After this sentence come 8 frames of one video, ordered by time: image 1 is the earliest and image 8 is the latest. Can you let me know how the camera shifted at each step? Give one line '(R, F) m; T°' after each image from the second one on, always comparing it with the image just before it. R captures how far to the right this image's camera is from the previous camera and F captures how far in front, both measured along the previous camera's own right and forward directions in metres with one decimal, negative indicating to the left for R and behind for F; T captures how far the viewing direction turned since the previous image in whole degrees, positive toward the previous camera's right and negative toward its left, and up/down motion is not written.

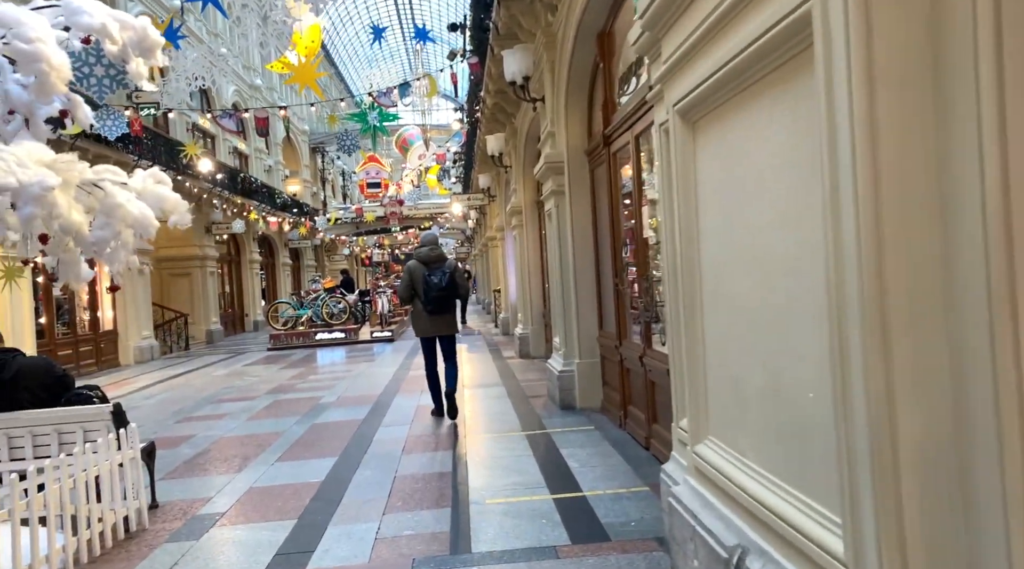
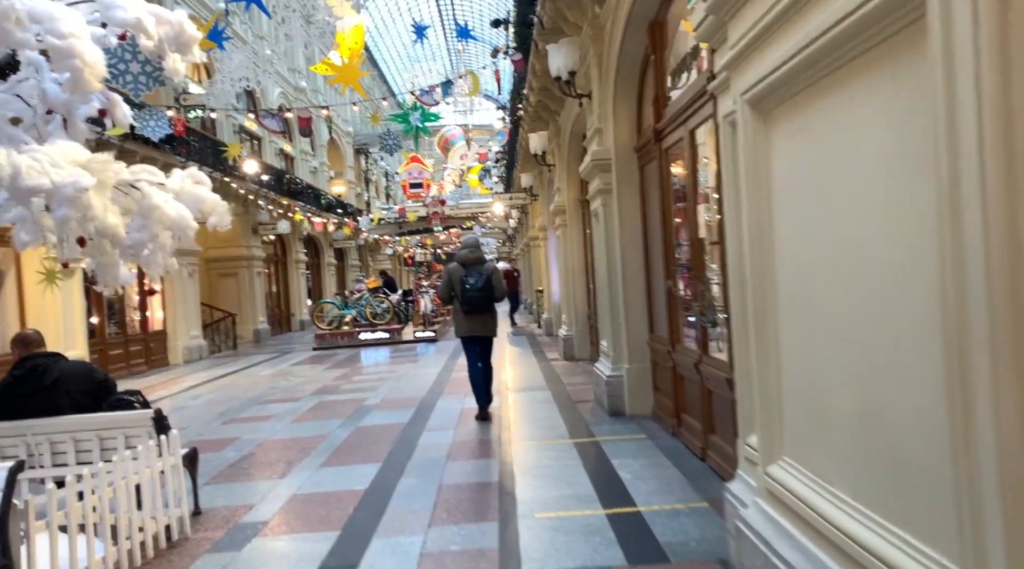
(0.0, +0.2) m; -3°
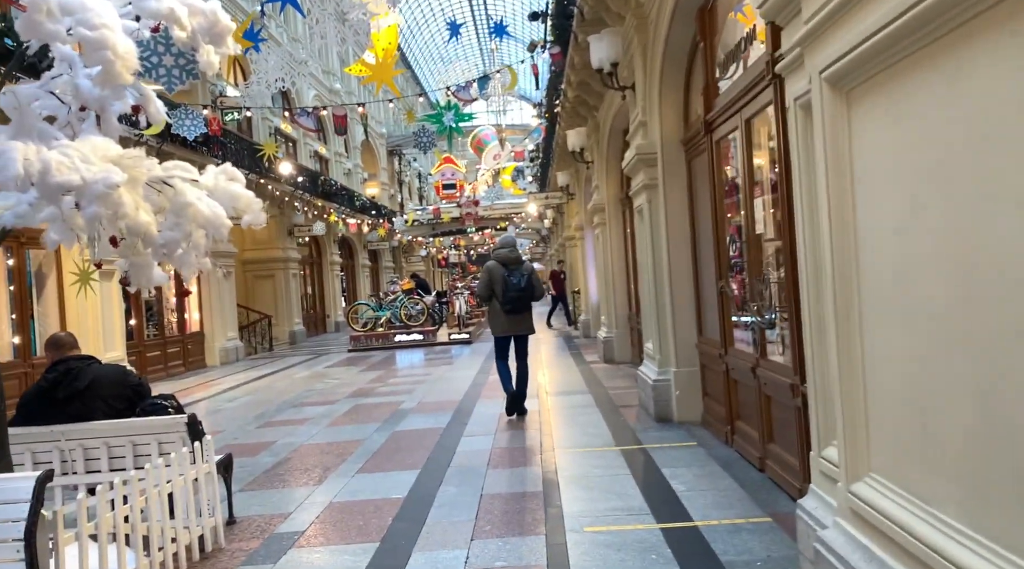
(-0.1, +0.2) m; -2°
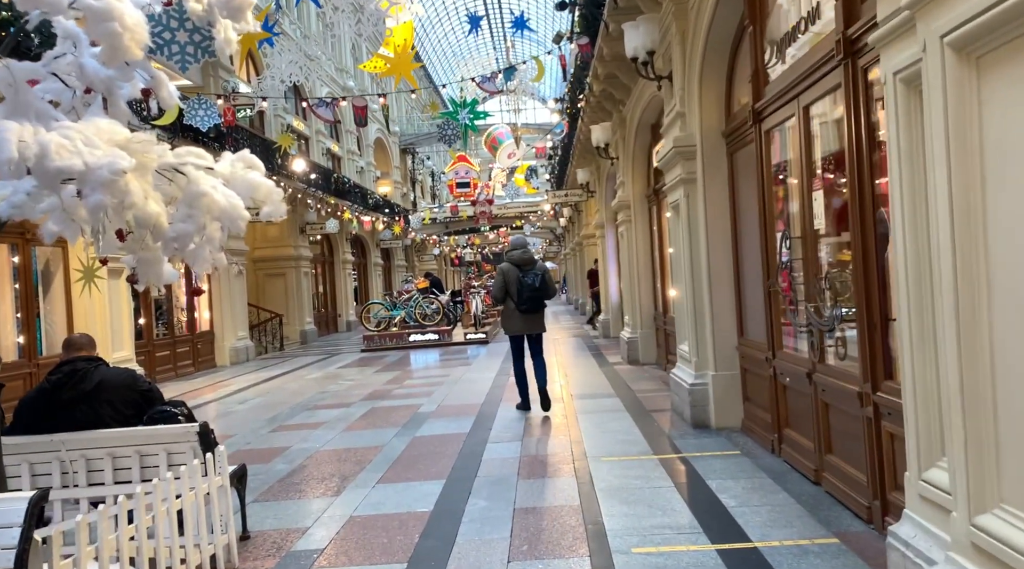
(-0.2, +0.4) m; -1°
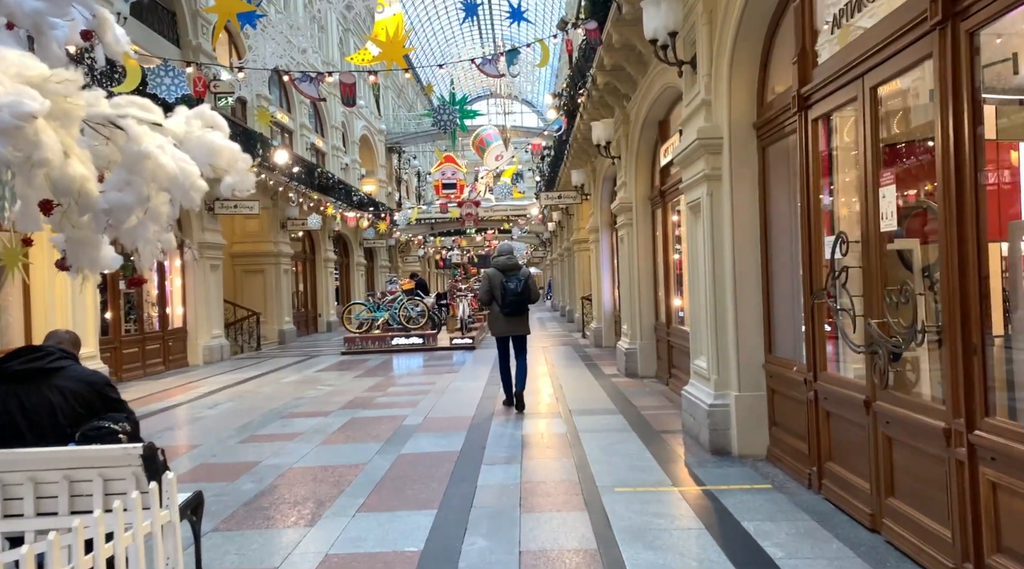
(-0.1, +0.7) m; +1°
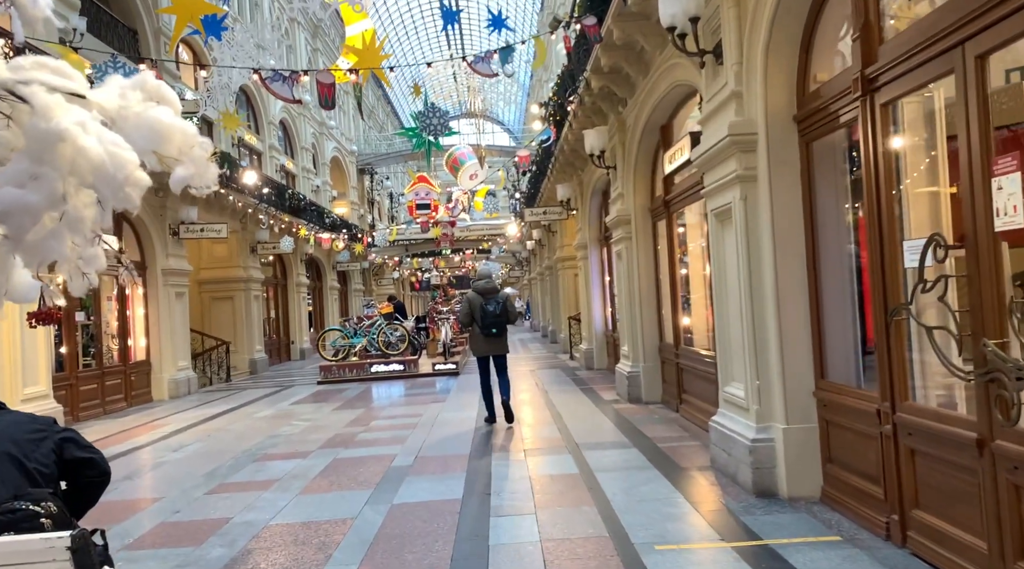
(-0.2, +0.8) m; +2°
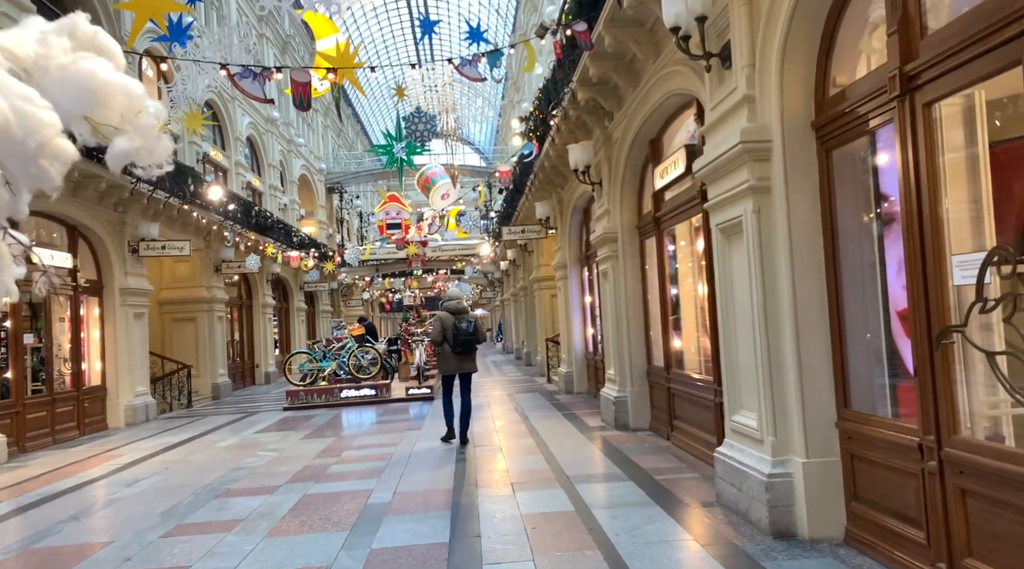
(-0.1, +0.5) m; +2°
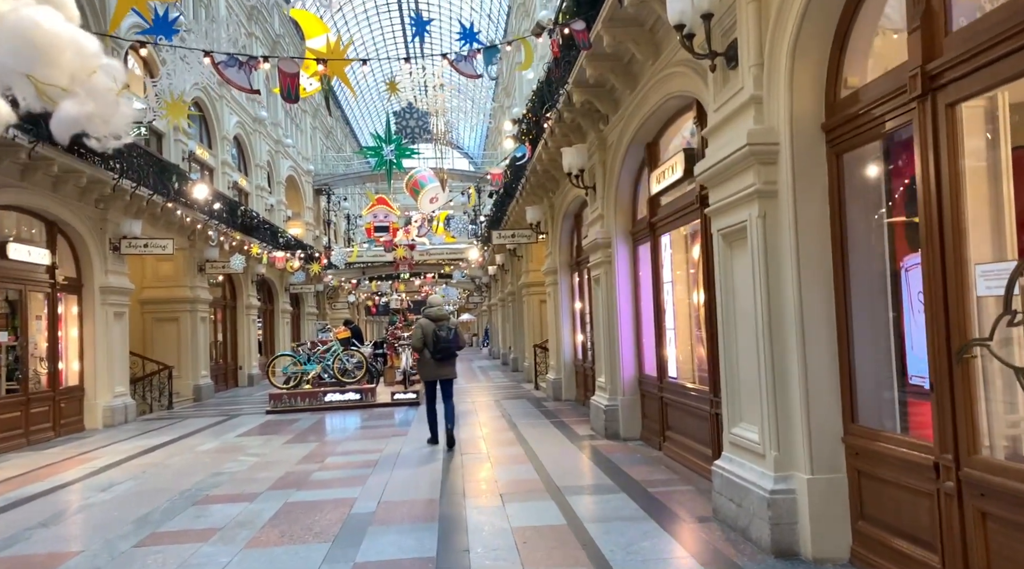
(0.0, +0.2) m; +1°
